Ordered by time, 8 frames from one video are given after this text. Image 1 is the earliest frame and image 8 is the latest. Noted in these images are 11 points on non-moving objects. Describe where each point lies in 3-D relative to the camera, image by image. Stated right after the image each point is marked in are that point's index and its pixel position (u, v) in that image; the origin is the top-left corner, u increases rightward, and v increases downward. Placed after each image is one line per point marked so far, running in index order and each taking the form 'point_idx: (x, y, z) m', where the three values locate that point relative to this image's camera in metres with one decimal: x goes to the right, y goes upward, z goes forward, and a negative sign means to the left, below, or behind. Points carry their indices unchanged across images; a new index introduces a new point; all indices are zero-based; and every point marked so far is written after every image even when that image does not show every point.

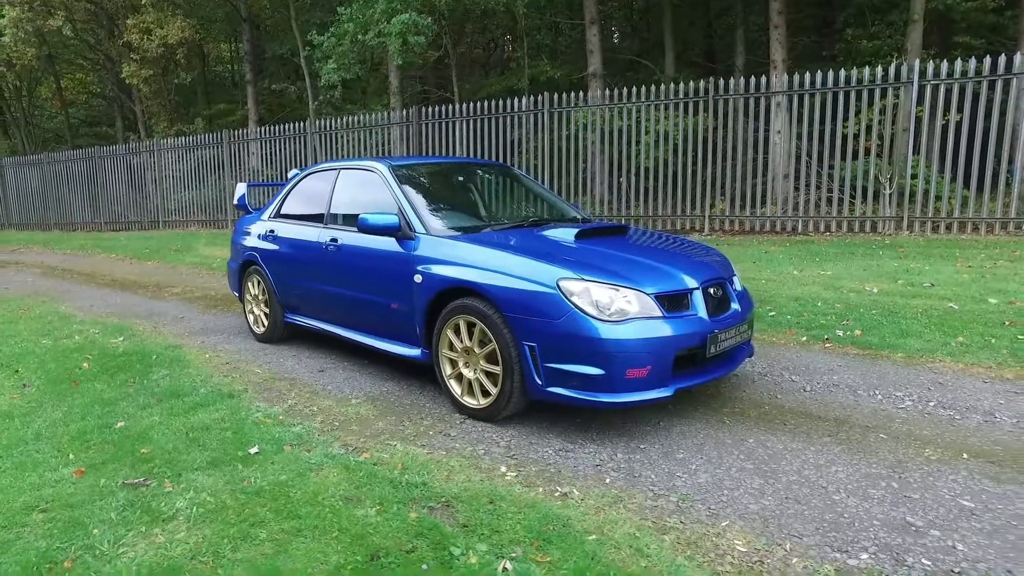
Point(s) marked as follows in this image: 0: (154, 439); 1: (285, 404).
0: (-2.2, -0.9, +3.6) m
1: (-1.6, -0.8, +4.3) m
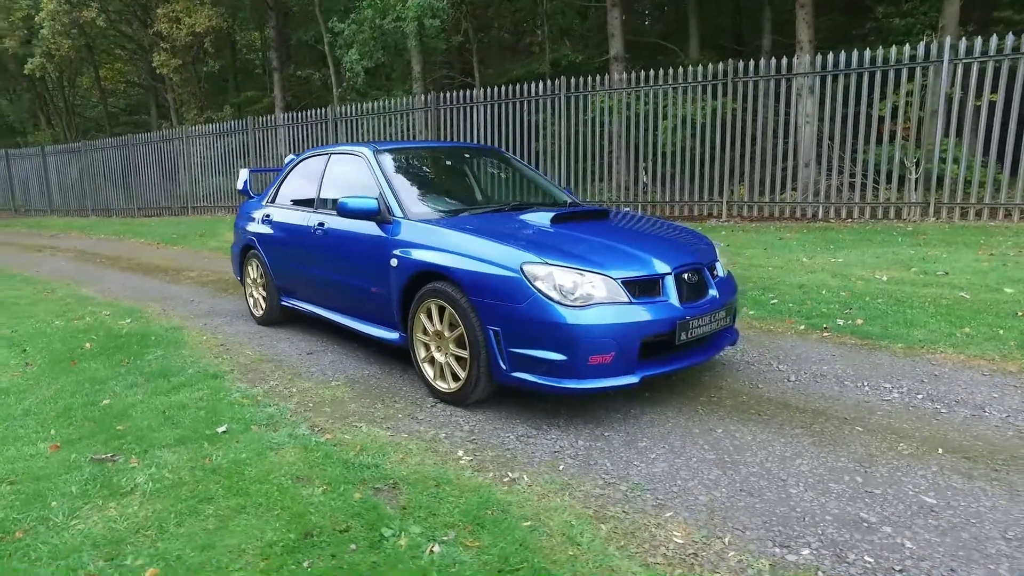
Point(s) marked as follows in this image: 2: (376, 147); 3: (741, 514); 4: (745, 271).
0: (-2.4, -0.8, +3.8) m
1: (-1.8, -0.7, +4.4) m
2: (-1.2, +1.2, +5.2) m
3: (+1.0, -1.0, +2.6) m
4: (+2.8, +0.2, +7.1) m
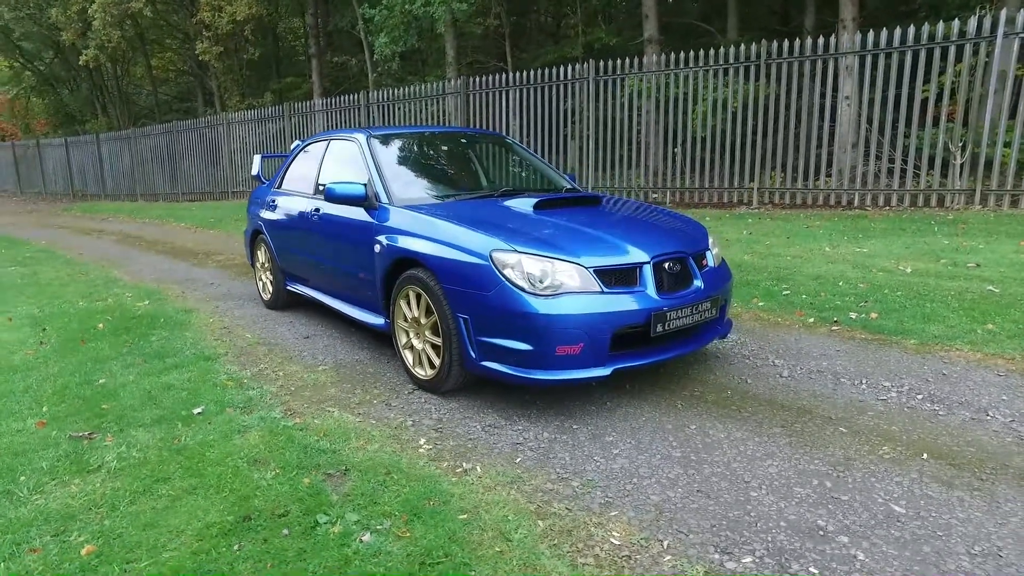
0: (-2.5, -0.7, +3.9) m
1: (-1.9, -0.6, +4.5) m
2: (-1.3, +1.3, +5.2) m
3: (+0.7, -0.9, +2.5) m
4: (+2.8, +0.3, +6.8) m
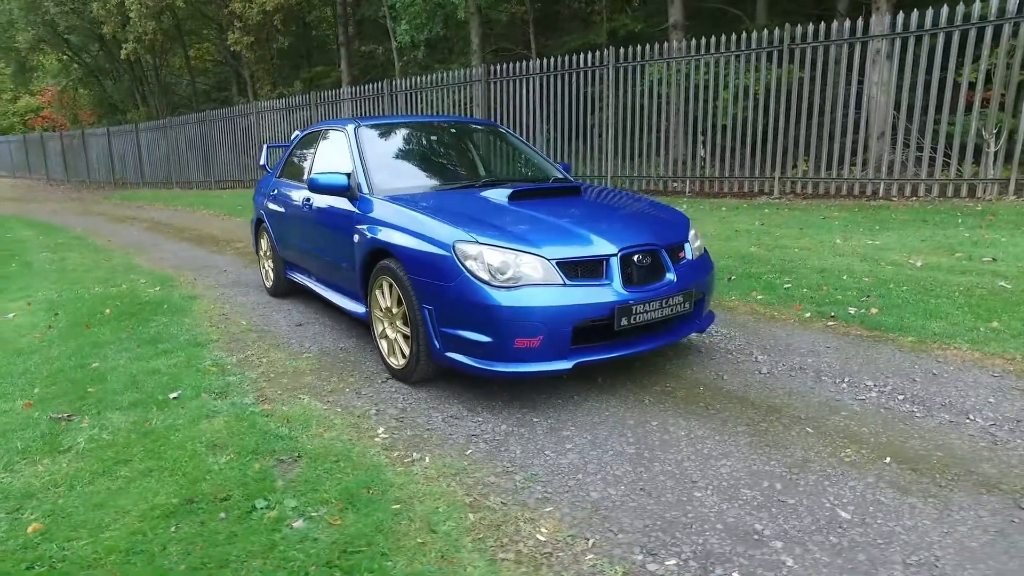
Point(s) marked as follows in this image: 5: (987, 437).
0: (-2.7, -0.6, +4.0) m
1: (-2.1, -0.5, +4.6) m
2: (-1.3, +1.4, +5.2) m
3: (+0.5, -0.9, +2.4) m
4: (+2.8, +0.4, +6.6) m
5: (+2.4, -0.7, +3.0) m
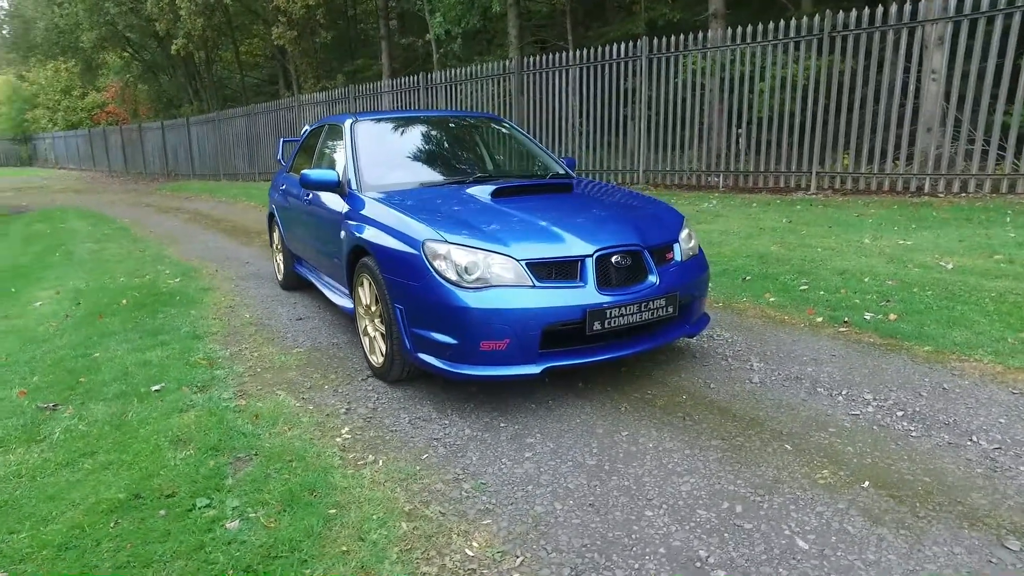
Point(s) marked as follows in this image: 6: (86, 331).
0: (-2.8, -0.6, +4.1) m
1: (-2.1, -0.5, +4.6) m
2: (-1.3, +1.5, +5.2) m
3: (+0.2, -0.9, +2.3) m
4: (+2.9, +0.4, +6.3) m
5: (+2.2, -0.8, +2.7) m
6: (-3.6, -0.4, +5.0) m
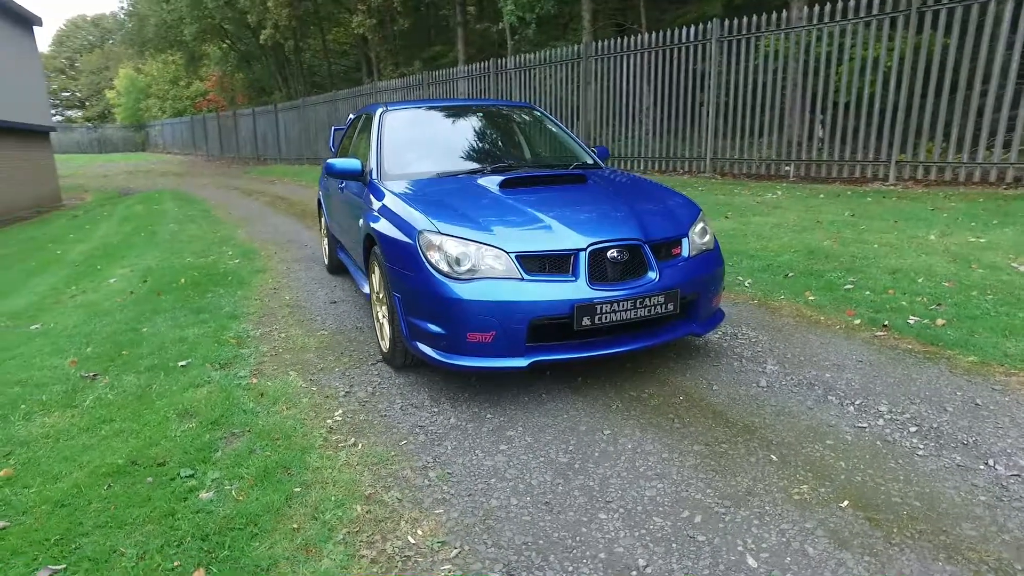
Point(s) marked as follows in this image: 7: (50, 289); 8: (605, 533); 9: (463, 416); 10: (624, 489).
0: (-2.8, -0.4, +4.5) m
1: (-2.0, -0.3, +4.9) m
2: (-1.1, +1.6, +5.3) m
3: (0.0, -0.9, +2.3) m
4: (+3.2, +0.4, +5.9) m
5: (+2.0, -0.8, +2.5) m
6: (-3.4, -0.2, +5.5) m
7: (-5.1, 0.0, +6.7) m
8: (+0.4, -0.9, +2.3) m
9: (-0.3, -0.7, +3.3) m
10: (+0.5, -0.9, +2.6) m
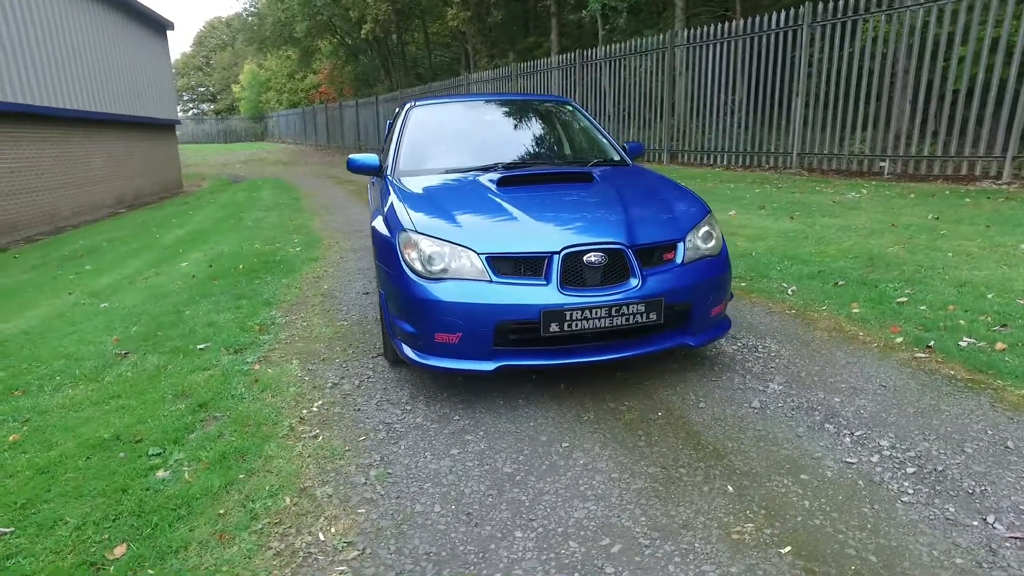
0: (-2.7, -0.3, +4.9) m
1: (-1.9, -0.2, +5.2) m
2: (-0.8, +1.7, +5.4) m
3: (-0.3, -1.0, +2.3) m
4: (+3.5, +0.3, +5.3) m
5: (+1.6, -0.9, +2.1) m
6: (-3.1, 0.0, +5.9) m
7: (-4.6, +0.2, +7.4) m
8: (0.0, -1.0, +2.2) m
9: (-0.4, -0.7, +3.3) m
10: (+0.2, -0.9, +2.5) m
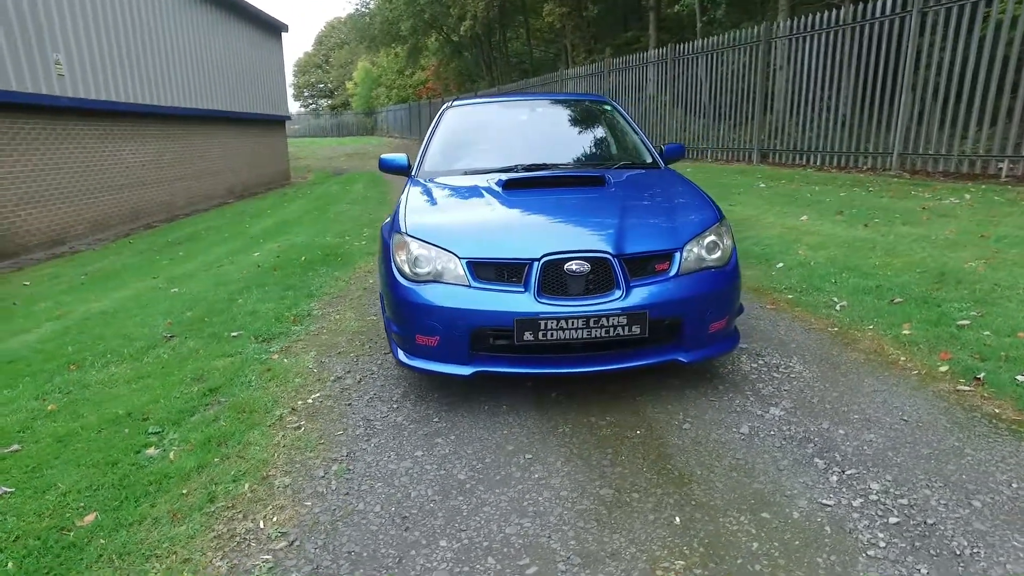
0: (-2.5, -0.2, +5.3) m
1: (-1.6, -0.2, +5.4) m
2: (-0.5, +1.7, +5.4) m
3: (-0.6, -1.0, +2.3) m
4: (+3.7, +0.1, +4.6) m
5: (+1.3, -1.0, +1.8) m
6: (-2.7, +0.1, +6.4) m
7: (-4.0, +0.4, +8.1) m
8: (-0.3, -1.0, +2.2) m
9: (-0.6, -0.7, +3.3) m
10: (-0.1, -0.9, +2.4) m
